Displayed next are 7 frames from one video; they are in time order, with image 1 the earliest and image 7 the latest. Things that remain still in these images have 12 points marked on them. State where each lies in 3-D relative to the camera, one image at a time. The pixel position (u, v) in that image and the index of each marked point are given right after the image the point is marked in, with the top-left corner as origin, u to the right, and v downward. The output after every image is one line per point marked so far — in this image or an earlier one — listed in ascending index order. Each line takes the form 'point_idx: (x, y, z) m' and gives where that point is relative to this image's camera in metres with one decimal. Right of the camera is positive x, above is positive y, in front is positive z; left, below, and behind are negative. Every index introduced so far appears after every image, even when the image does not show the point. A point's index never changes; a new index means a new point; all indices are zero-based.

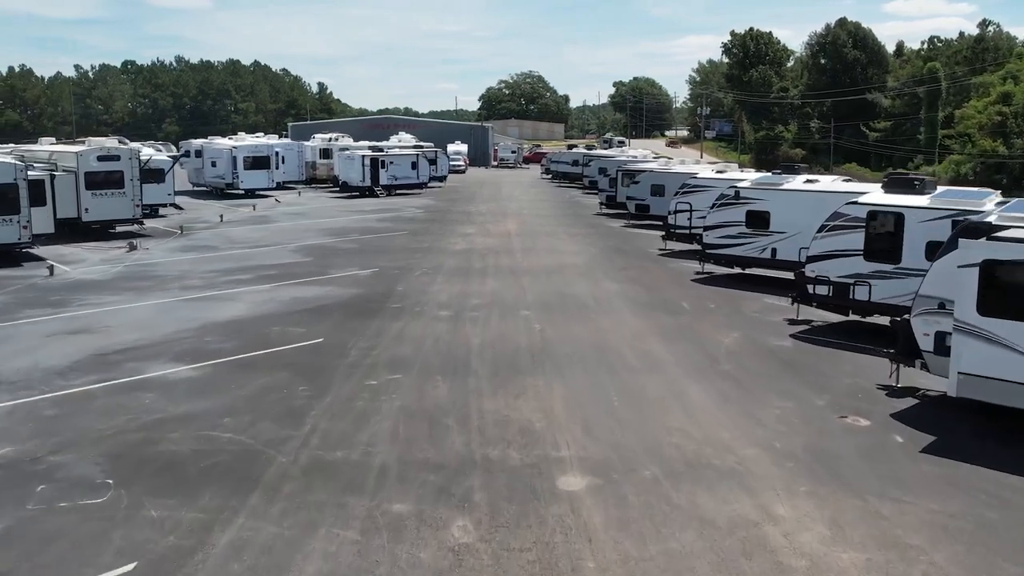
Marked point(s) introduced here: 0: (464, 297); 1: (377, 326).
0: (-1.0, -0.2, +20.0) m
1: (-2.3, -0.6, +16.9) m
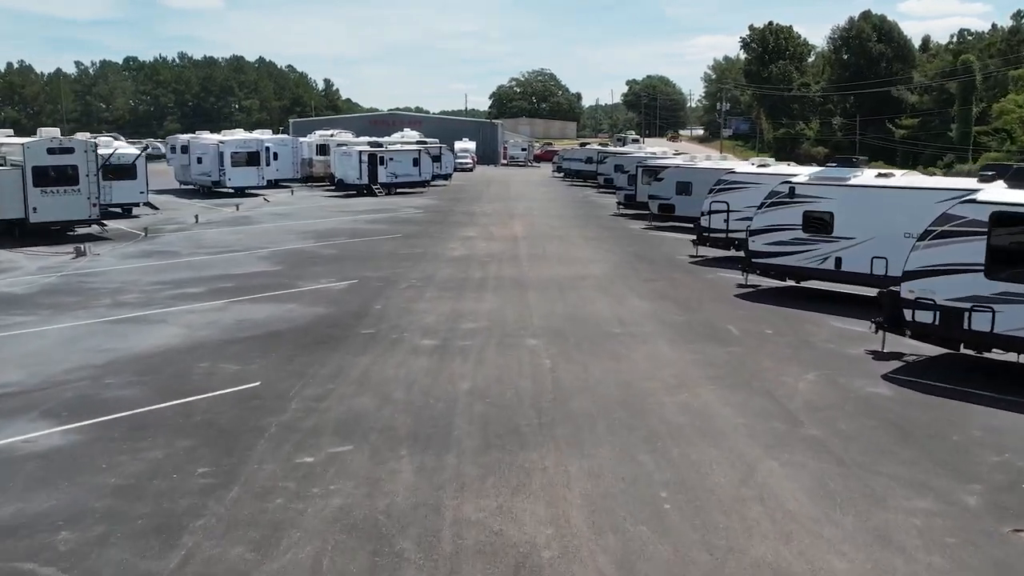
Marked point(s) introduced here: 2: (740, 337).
0: (-0.9, -0.5, +16.0) m
1: (-2.2, -1.0, +12.9) m
2: (+3.3, -0.7, +14.7) m
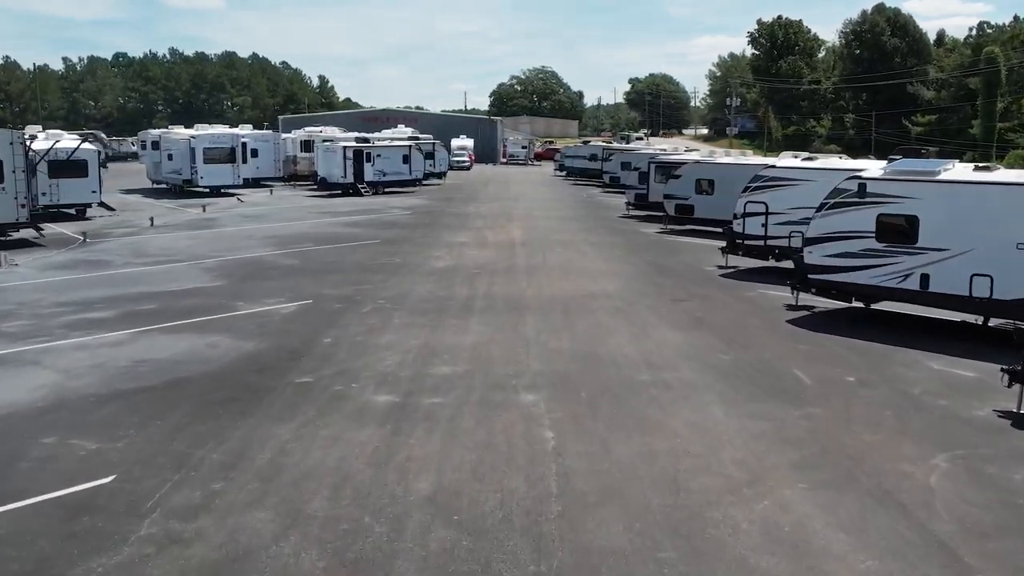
0: (-1.0, -0.8, +12.0) m
1: (-2.4, -1.3, +8.9) m
2: (+3.2, -1.1, +10.7) m
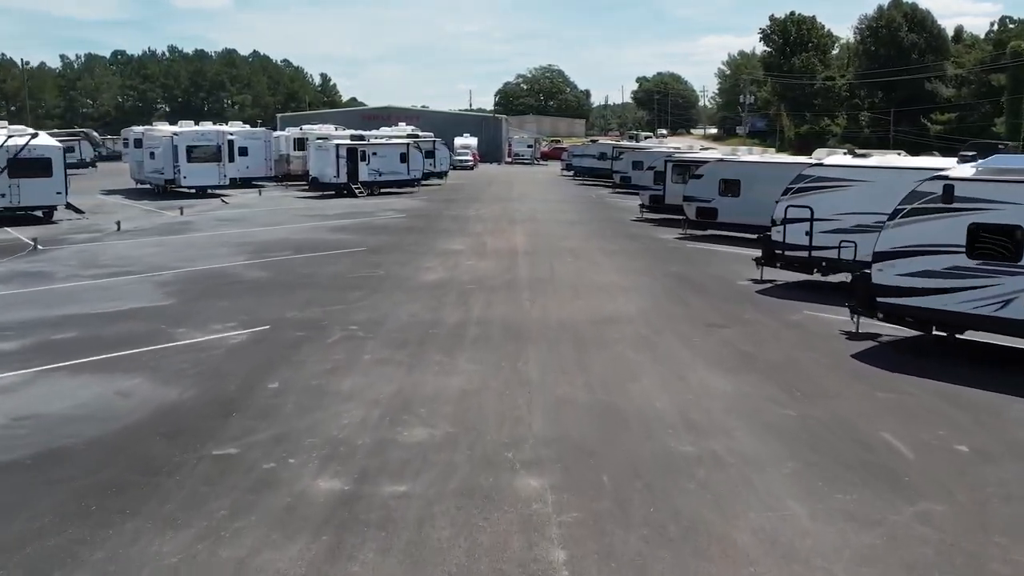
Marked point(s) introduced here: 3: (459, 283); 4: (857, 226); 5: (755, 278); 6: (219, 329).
0: (-1.0, -1.2, +9.1) m
1: (-2.4, -1.6, +6.0) m
2: (+3.2, -1.4, +7.8) m
3: (-0.9, +0.1, +17.7) m
4: (+5.6, +1.0, +16.3) m
5: (+4.5, +0.2, +18.4) m
6: (-3.9, -0.5, +13.4) m
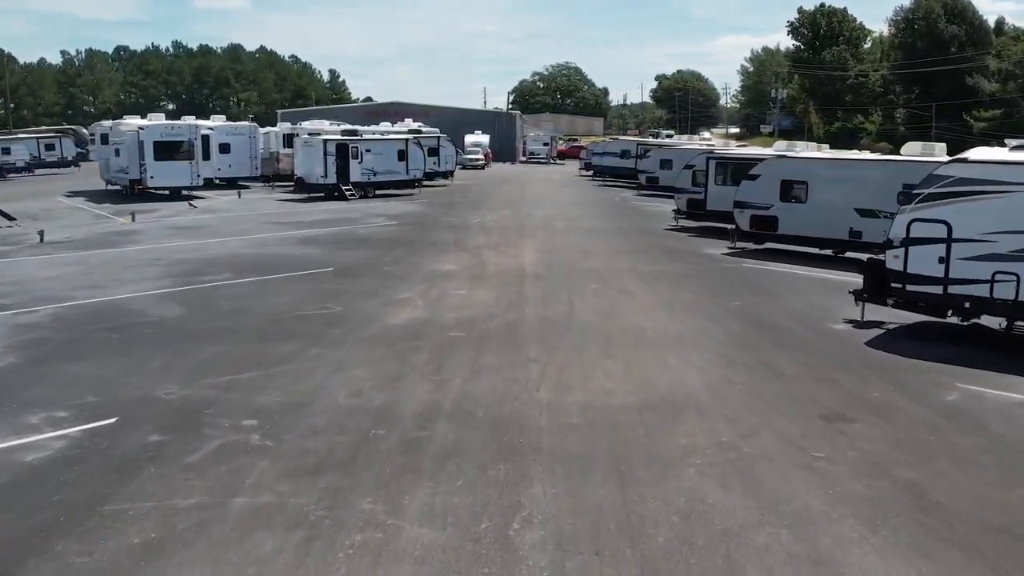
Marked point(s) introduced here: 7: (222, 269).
0: (-1.1, -1.7, +4.0) m
1: (-2.6, -2.2, +0.9) m
2: (+3.1, -2.0, +2.6) m
3: (-0.9, -0.5, +12.5) m
4: (+5.6, +0.4, +11.1) m
5: (+4.5, -0.4, +13.2) m
6: (-4.0, -1.1, +8.3) m
7: (-5.2, +0.4, +18.0) m
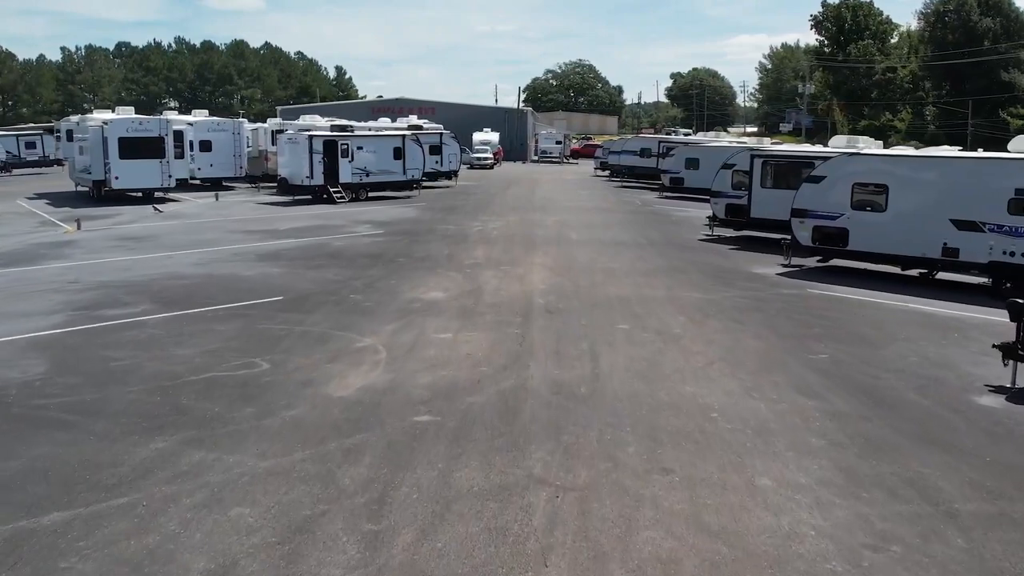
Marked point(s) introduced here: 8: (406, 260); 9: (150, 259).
0: (-1.3, -2.2, -0.1) m
1: (-2.7, -2.7, -3.1) m
2: (+2.9, -2.5, -1.5) m
3: (-0.9, -1.0, +8.5) m
4: (+5.6, -0.1, +7.0) m
5: (+4.5, -0.9, +9.1) m
6: (-4.0, -1.6, +4.3) m
7: (-5.2, -0.1, +14.0) m
8: (-1.9, +0.5, +18.0) m
9: (-6.7, +0.5, +18.6) m
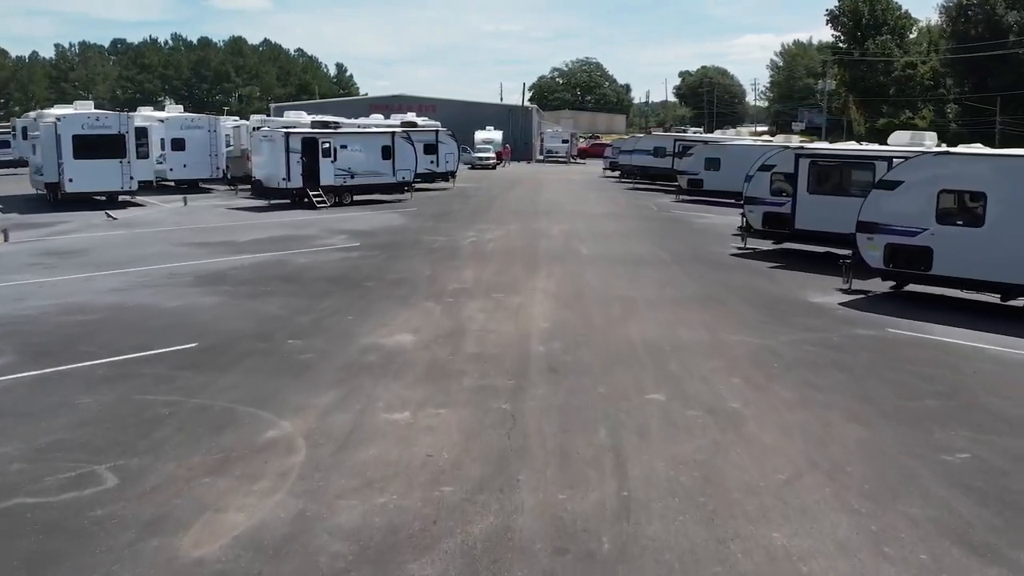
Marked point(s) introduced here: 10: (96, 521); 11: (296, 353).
0: (-1.5, -2.7, -3.5) m
1: (-3.0, -3.2, -6.6) m
2: (+2.7, -3.0, -5.0) m
3: (-1.1, -1.4, +5.0) m
4: (+5.5, -0.5, +3.5) m
5: (+4.4, -1.4, +5.5) m
6: (-4.2, -2.0, +0.9) m
7: (-5.3, -0.6, +10.6) m
8: (-2.0, 0.0, +14.5) m
9: (-6.8, +0.1, +15.1) m
10: (-2.4, -1.3, +5.6) m
11: (-2.2, -0.7, +10.0) m
